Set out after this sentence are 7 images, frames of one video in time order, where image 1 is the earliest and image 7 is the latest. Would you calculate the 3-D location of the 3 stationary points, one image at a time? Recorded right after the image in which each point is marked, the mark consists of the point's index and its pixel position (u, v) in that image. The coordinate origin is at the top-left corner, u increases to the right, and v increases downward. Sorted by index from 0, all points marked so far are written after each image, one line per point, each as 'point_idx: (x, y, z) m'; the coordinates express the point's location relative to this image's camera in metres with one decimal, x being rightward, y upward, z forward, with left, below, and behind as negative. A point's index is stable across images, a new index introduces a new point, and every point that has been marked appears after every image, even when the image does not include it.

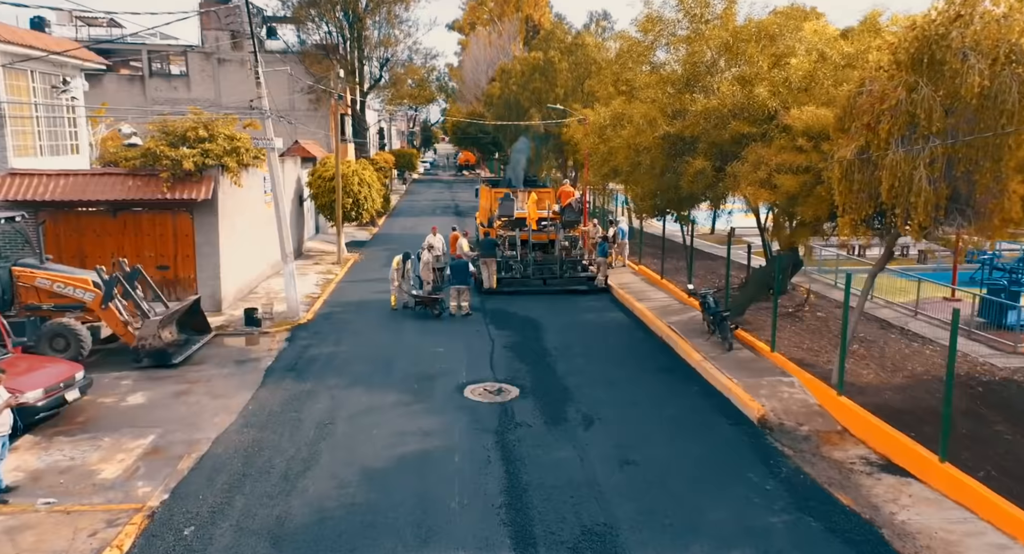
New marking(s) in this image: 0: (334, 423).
0: (-2.2, -1.8, +9.0) m
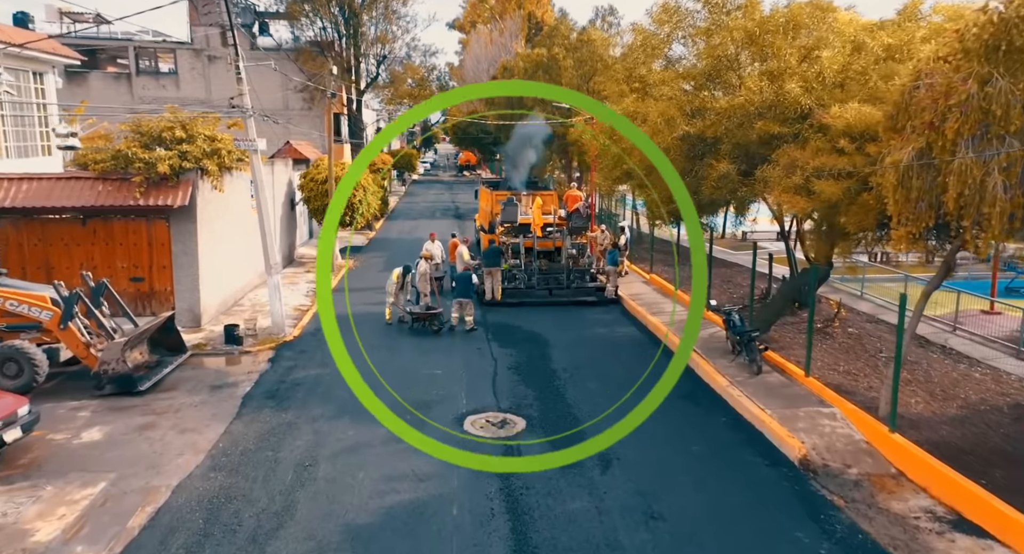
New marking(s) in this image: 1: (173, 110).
0: (-2.1, -2.0, +7.9) m
1: (-6.1, +3.0, +13.2) m
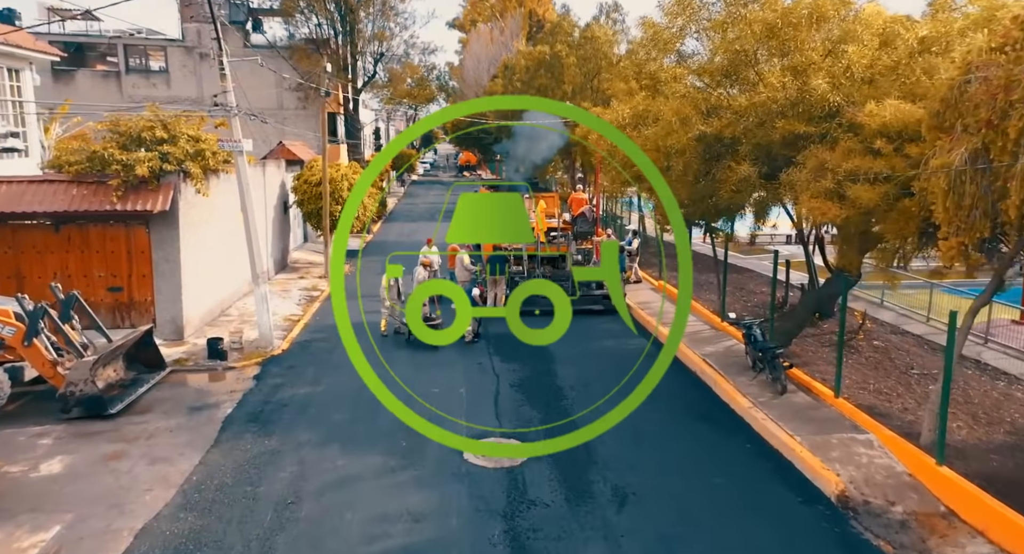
0: (-2.0, -2.1, +7.1) m
1: (-6.0, +2.8, +12.4) m
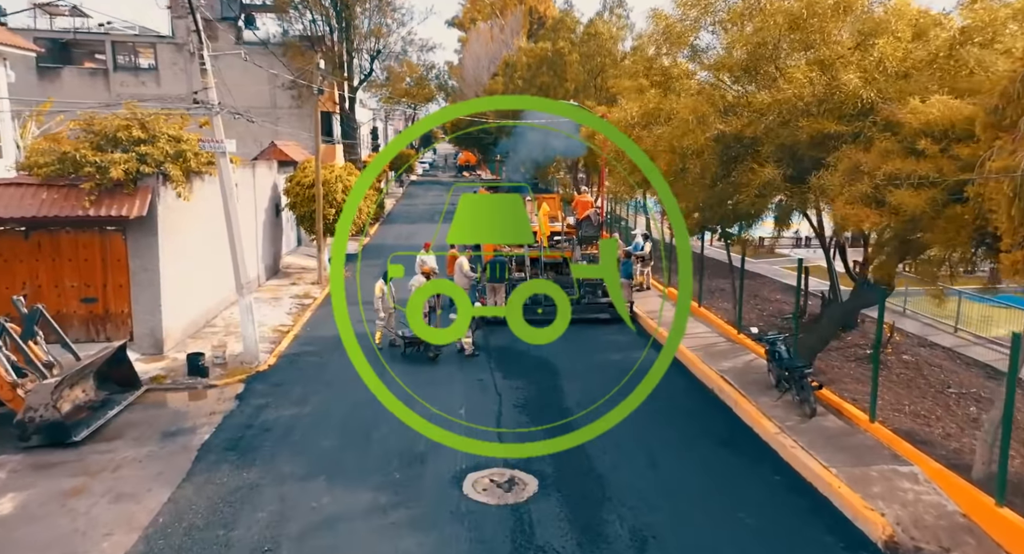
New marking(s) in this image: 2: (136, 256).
0: (-2.0, -2.3, +6.3) m
1: (-6.0, +2.7, +11.6) m
2: (-5.7, +0.3, +11.2) m
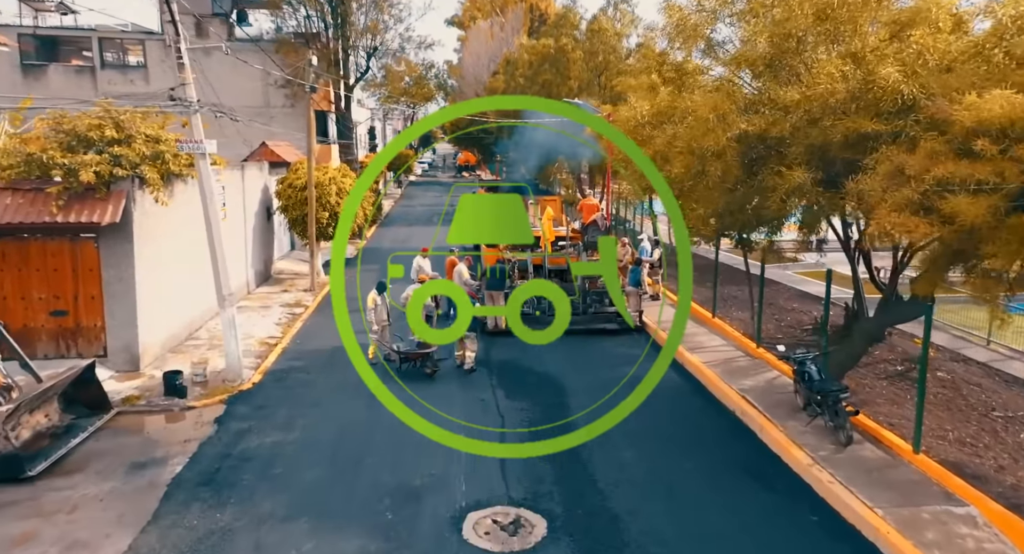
0: (-1.9, -2.5, +5.4) m
1: (-5.9, +2.5, +10.8) m
2: (-5.7, +0.2, +10.3) m
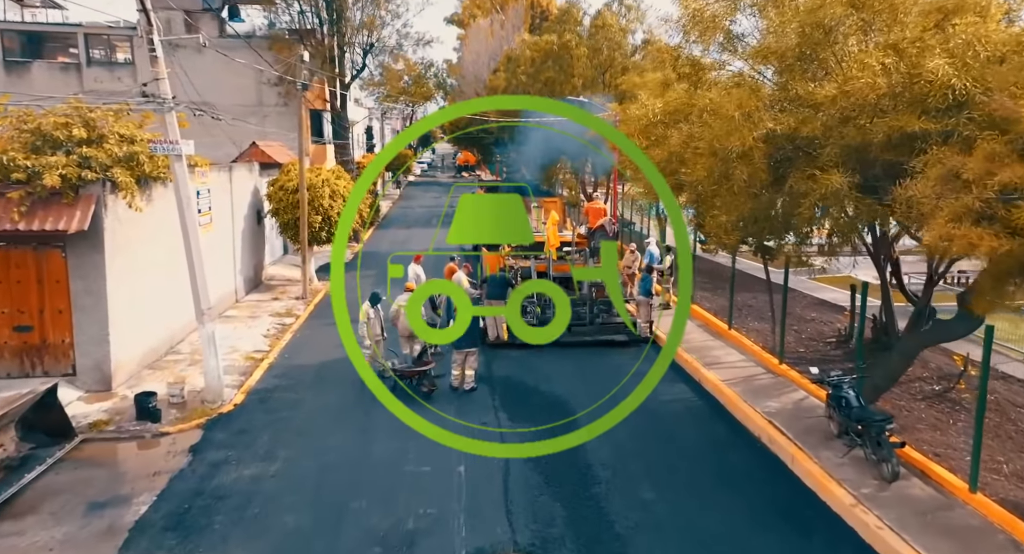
0: (-1.9, -2.6, +4.6) m
1: (-5.9, +2.3, +9.9) m
2: (-5.6, 0.0, +9.5) m
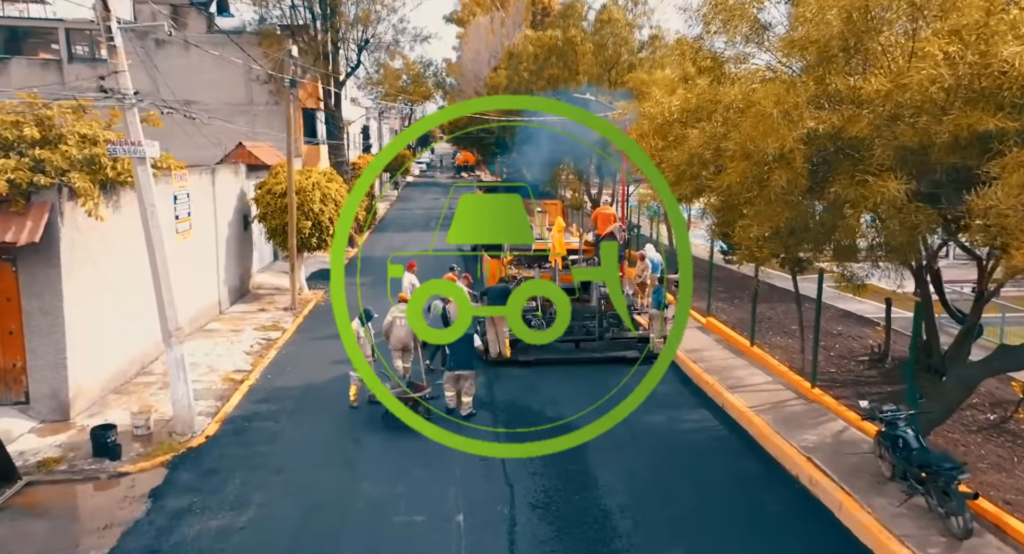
0: (-1.8, -2.8, +3.6) m
1: (-5.8, +2.1, +8.9) m
2: (-5.5, -0.2, +8.5) m
